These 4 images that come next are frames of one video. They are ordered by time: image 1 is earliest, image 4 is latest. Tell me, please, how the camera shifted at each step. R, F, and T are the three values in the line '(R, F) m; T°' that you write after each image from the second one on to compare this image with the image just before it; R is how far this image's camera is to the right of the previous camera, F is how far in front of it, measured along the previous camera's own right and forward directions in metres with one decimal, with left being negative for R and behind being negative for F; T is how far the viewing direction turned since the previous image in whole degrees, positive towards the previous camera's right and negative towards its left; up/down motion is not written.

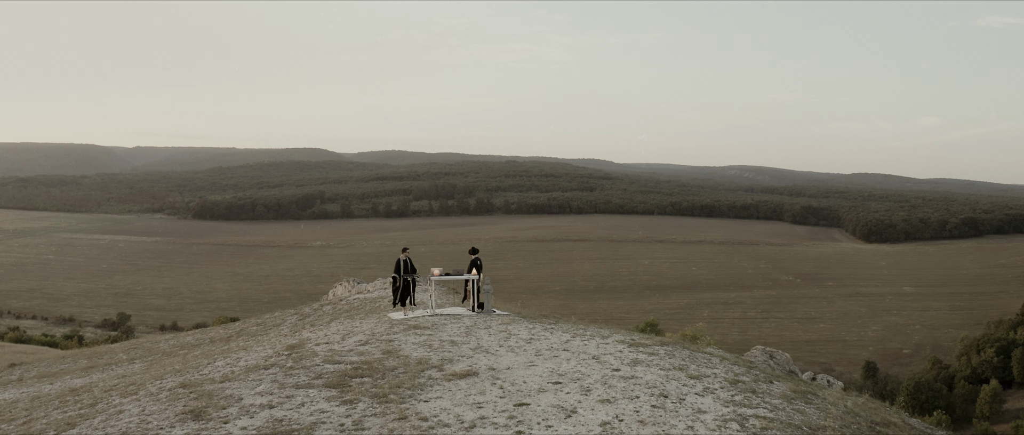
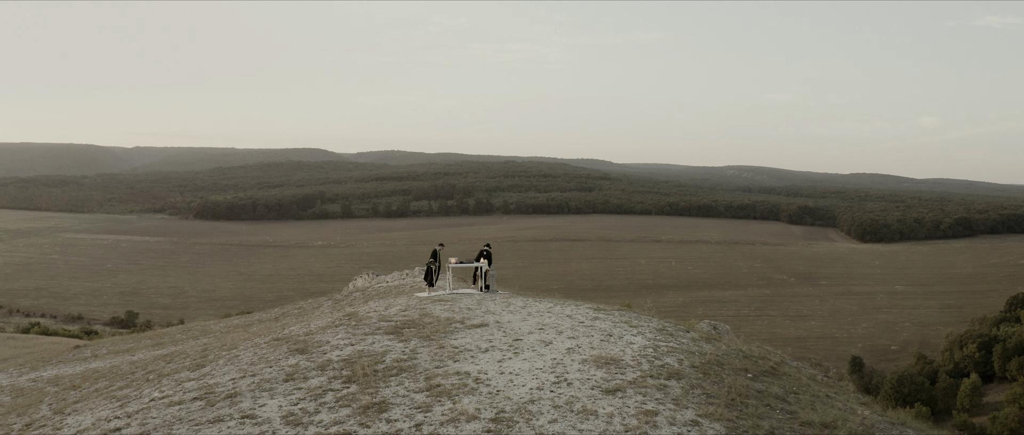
(0.0, -1.0) m; 0°
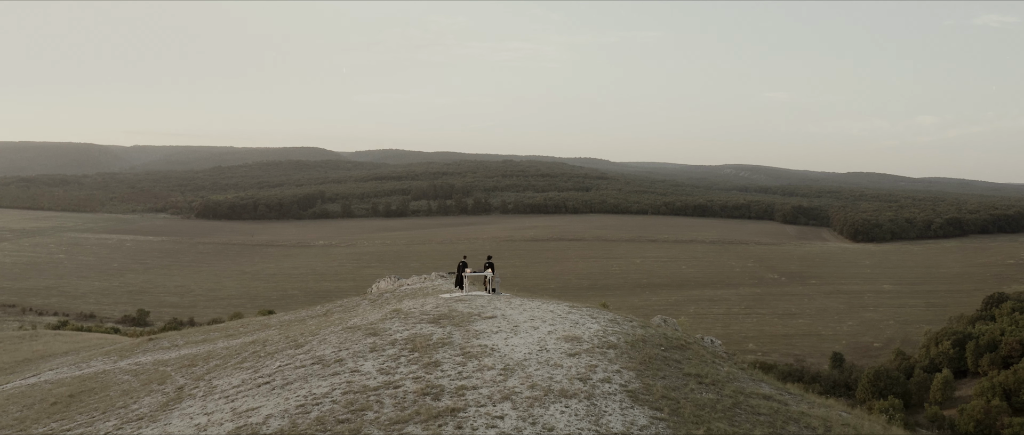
(0.0, -1.6) m; 0°
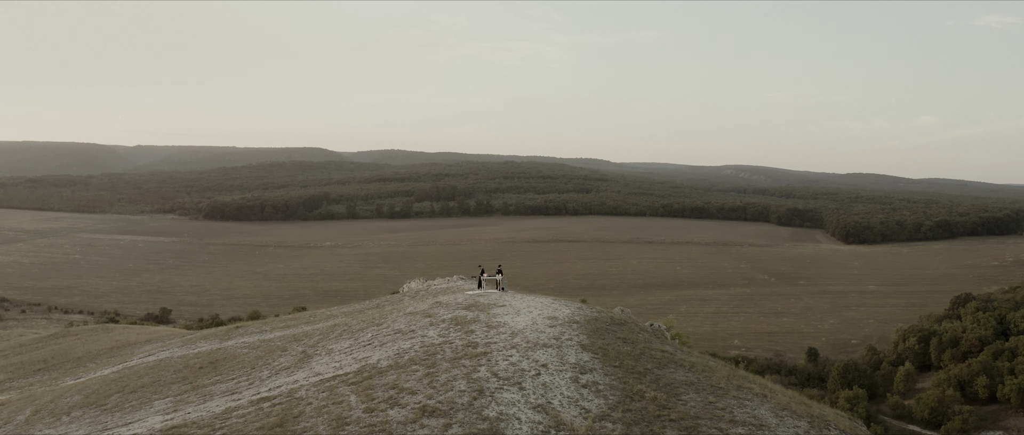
(0.0, -2.8) m; 0°
